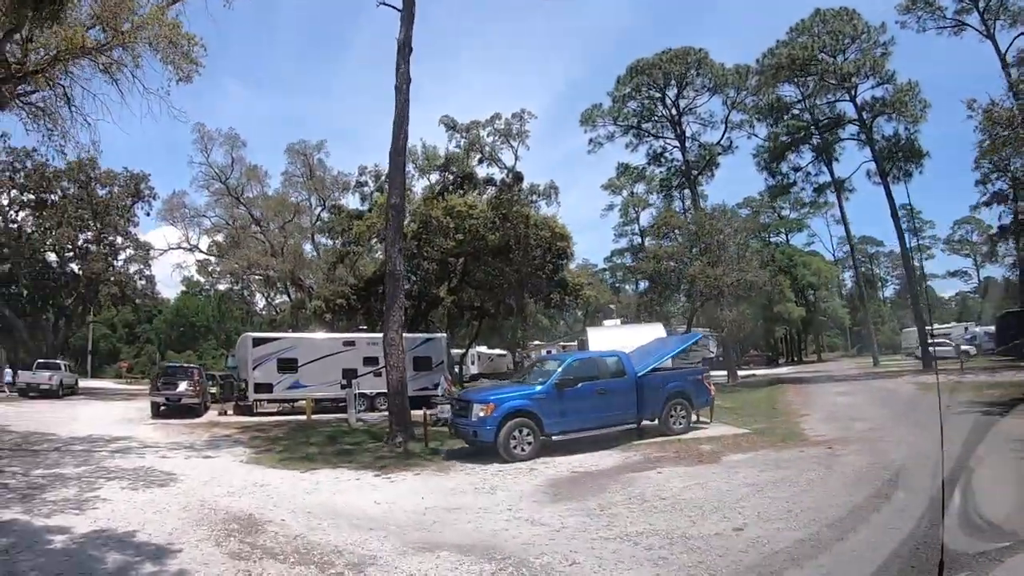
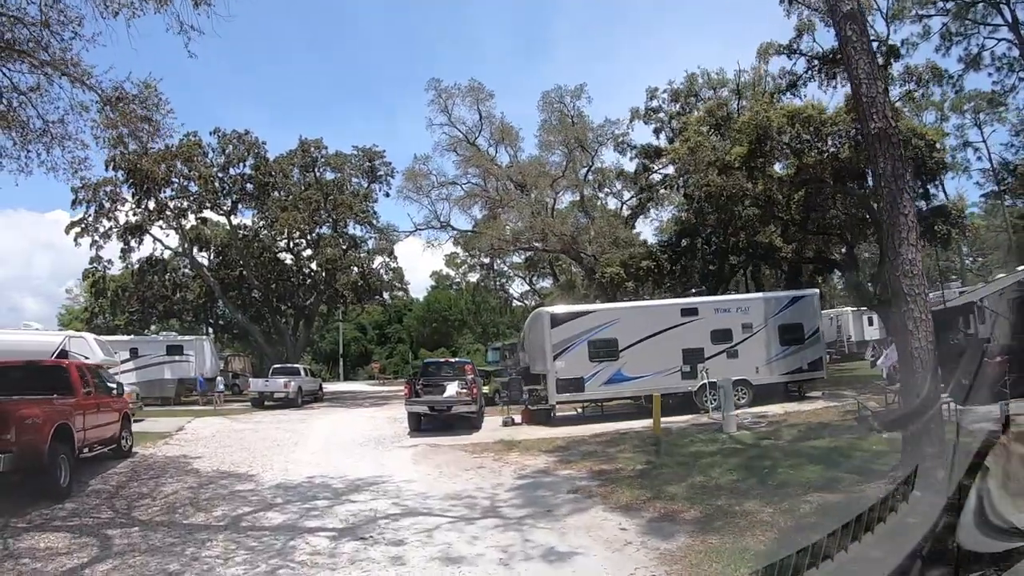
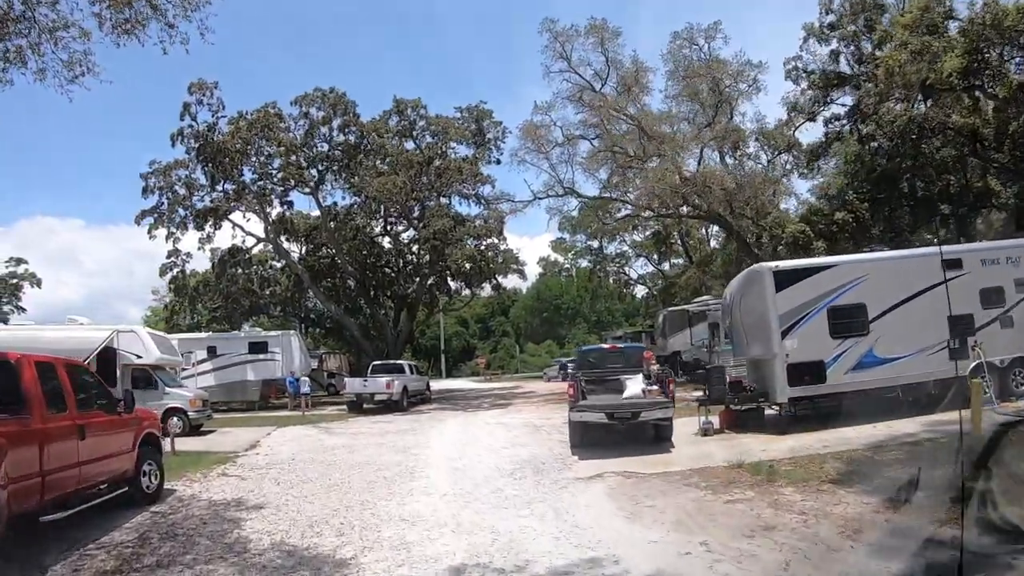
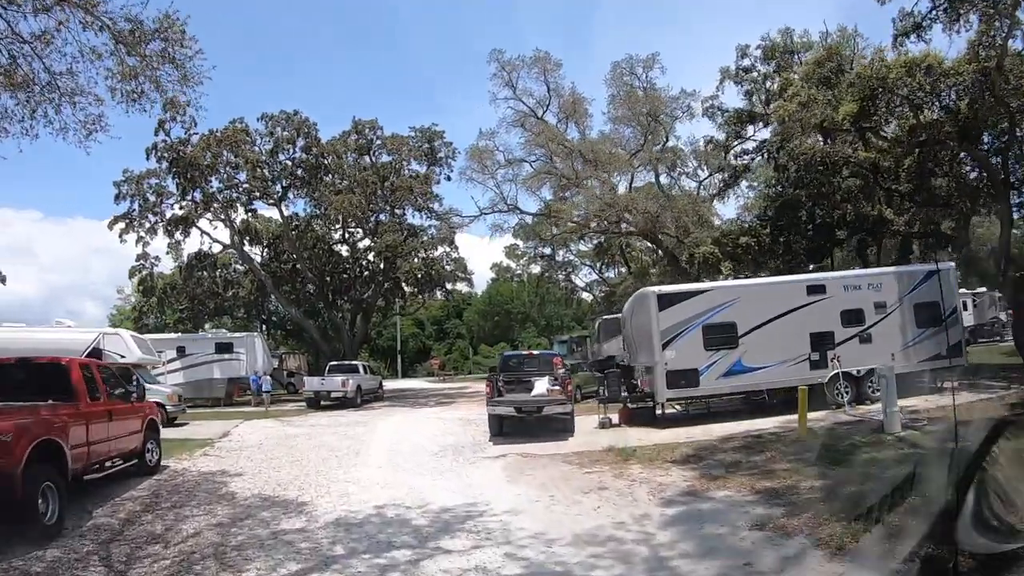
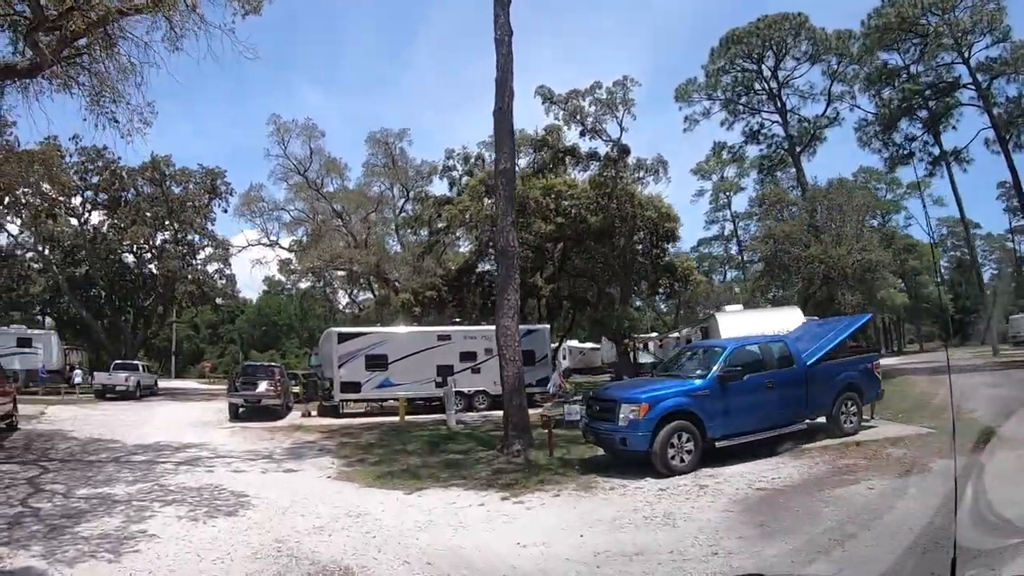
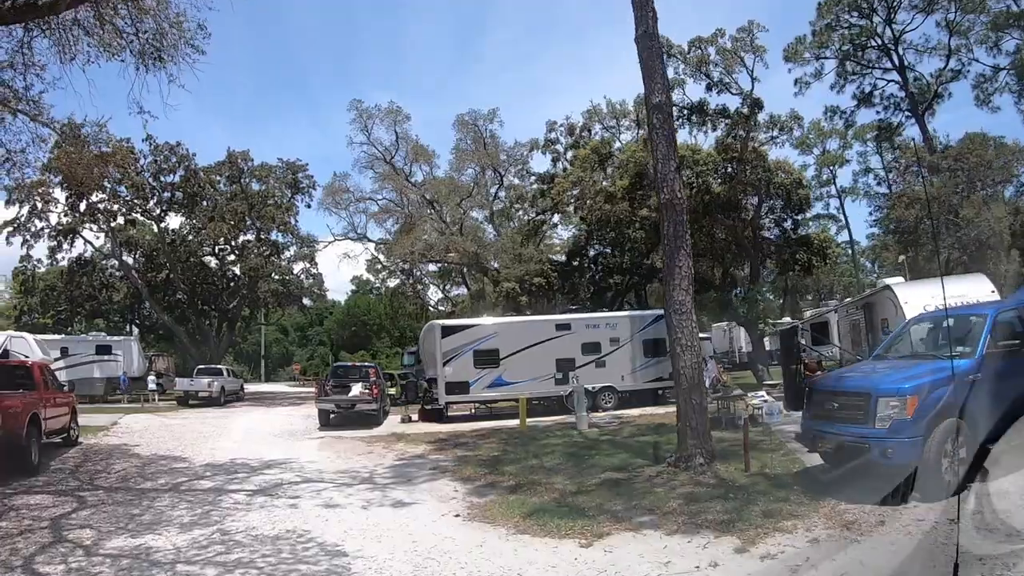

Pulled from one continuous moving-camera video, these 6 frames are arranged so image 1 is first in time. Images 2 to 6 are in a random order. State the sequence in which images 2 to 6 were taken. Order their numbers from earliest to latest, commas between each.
5, 6, 2, 4, 3
